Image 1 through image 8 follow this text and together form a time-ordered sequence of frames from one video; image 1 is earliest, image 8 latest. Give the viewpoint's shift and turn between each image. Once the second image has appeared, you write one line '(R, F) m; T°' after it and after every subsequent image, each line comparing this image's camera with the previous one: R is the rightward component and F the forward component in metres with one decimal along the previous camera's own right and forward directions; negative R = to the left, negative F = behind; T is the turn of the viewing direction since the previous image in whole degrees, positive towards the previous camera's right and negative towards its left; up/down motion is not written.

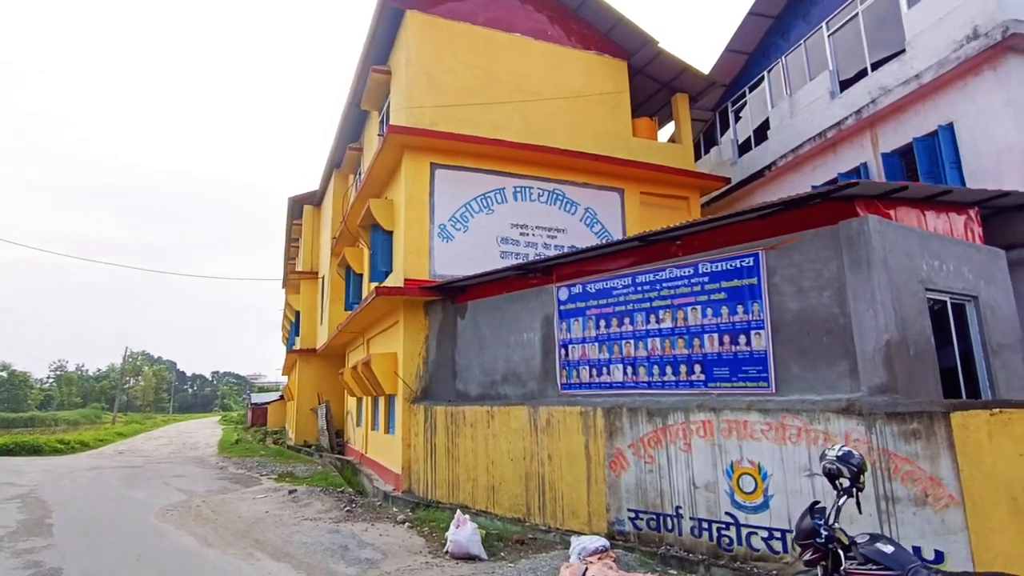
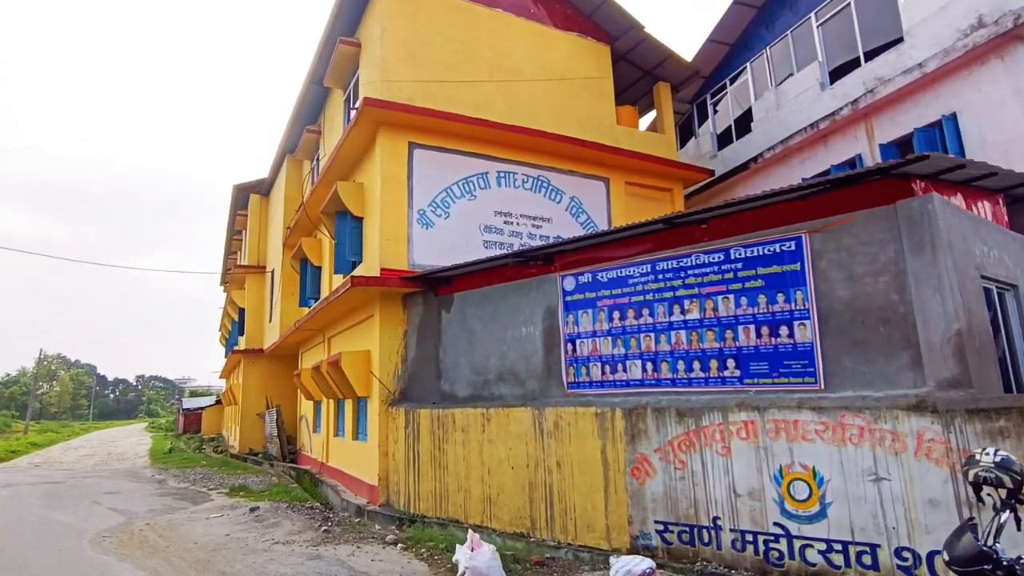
(-0.8, +0.9) m; +6°
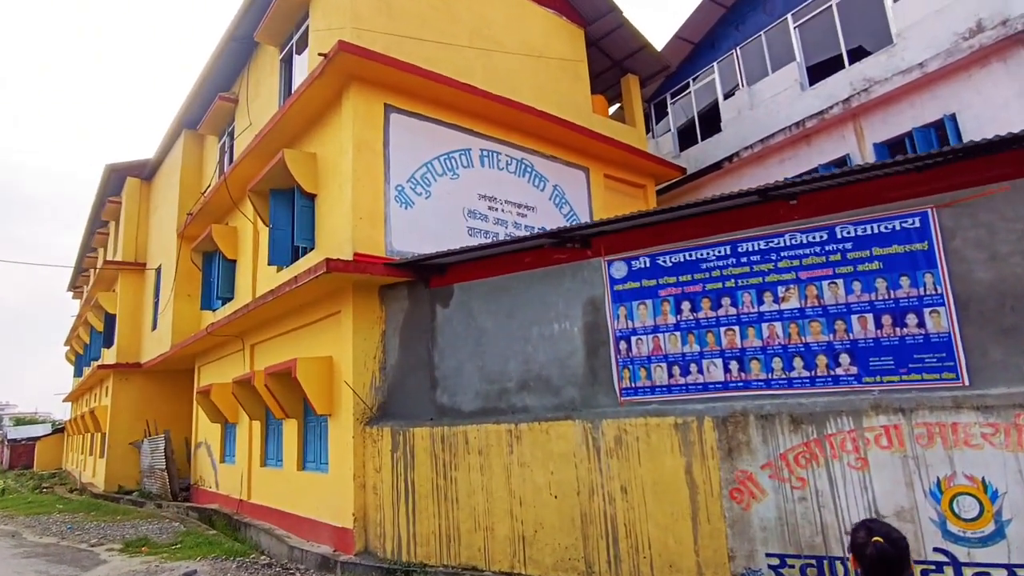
(-1.7, +1.6) m; +12°
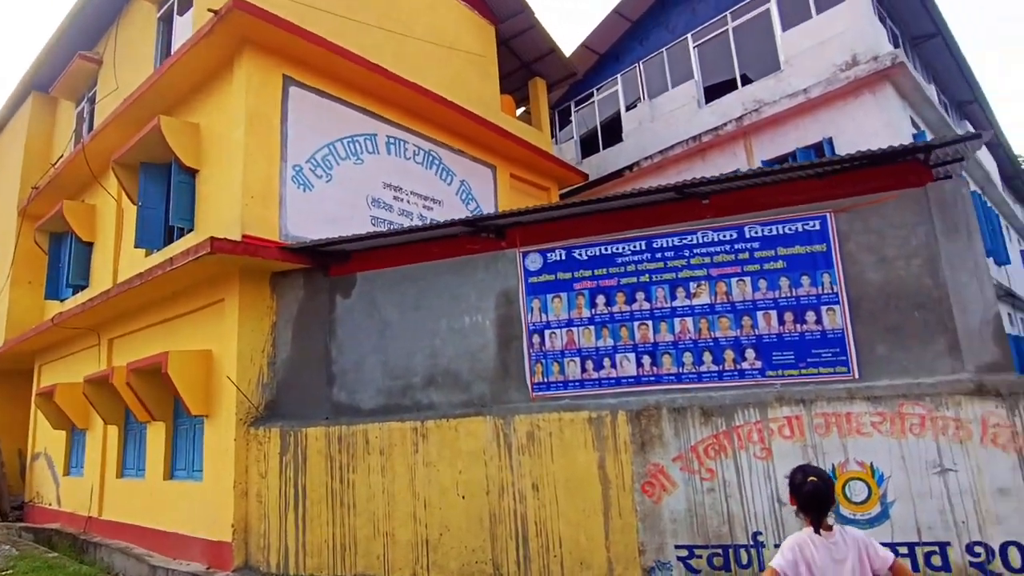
(-0.2, +0.3) m; +11°
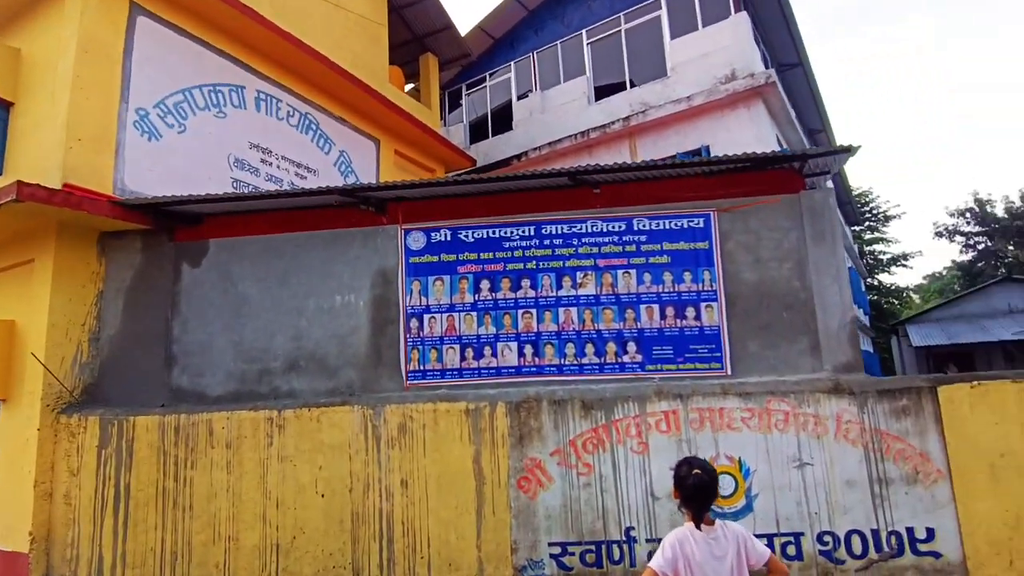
(0.0, +0.4) m; +12°
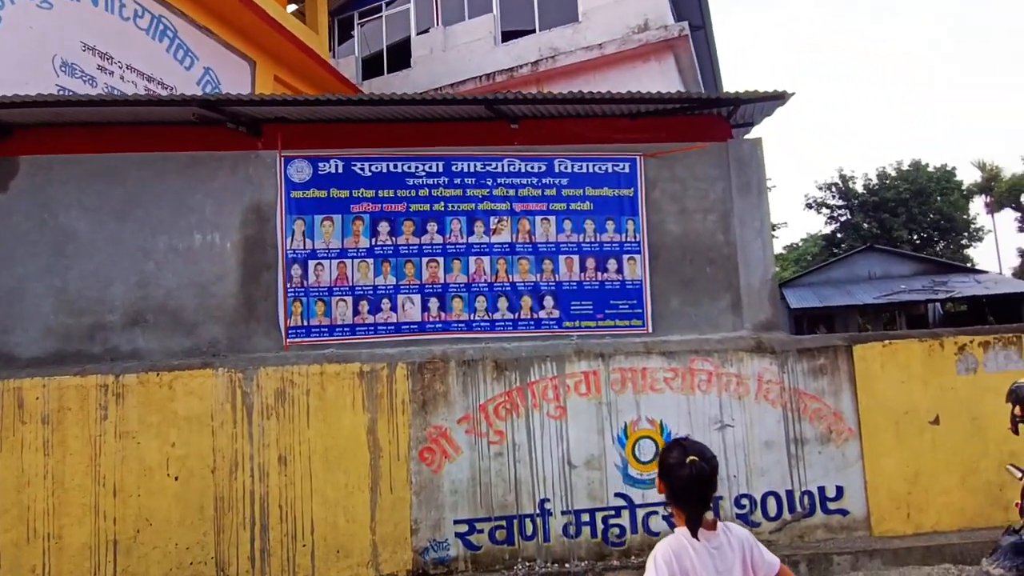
(-0.1, +0.7) m; +11°
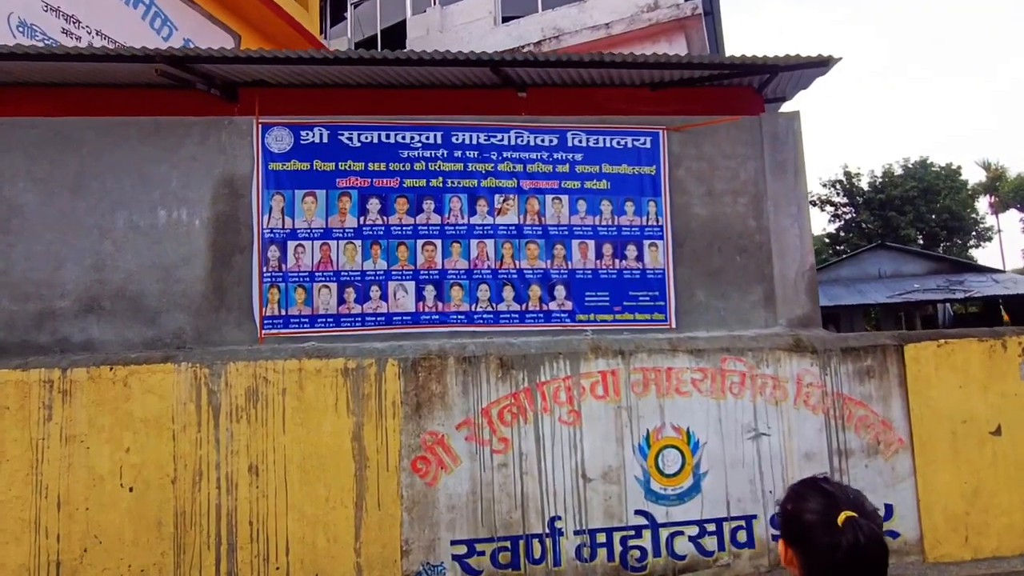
(-0.1, +0.6) m; 0°
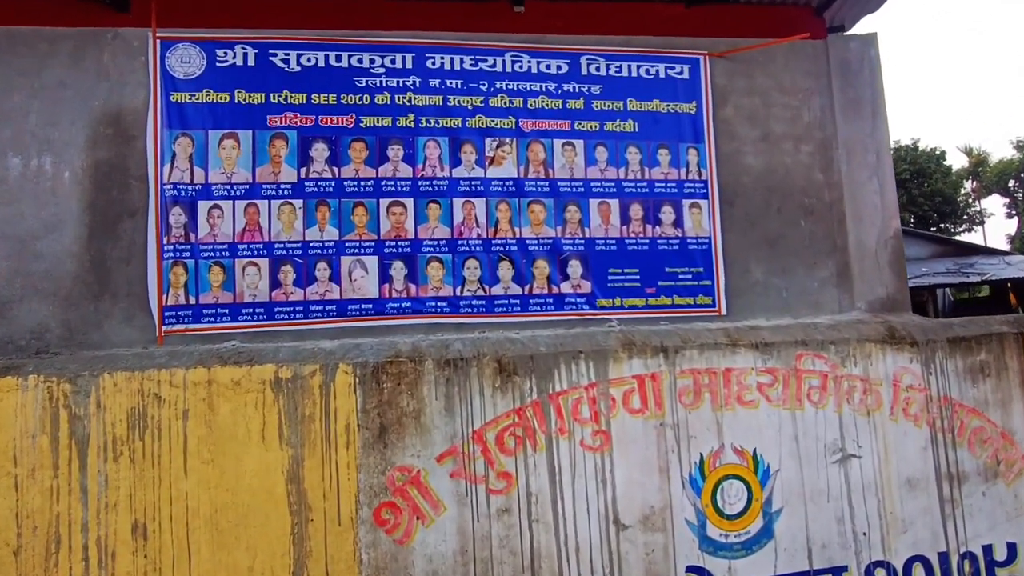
(-0.1, +1.1) m; +2°
